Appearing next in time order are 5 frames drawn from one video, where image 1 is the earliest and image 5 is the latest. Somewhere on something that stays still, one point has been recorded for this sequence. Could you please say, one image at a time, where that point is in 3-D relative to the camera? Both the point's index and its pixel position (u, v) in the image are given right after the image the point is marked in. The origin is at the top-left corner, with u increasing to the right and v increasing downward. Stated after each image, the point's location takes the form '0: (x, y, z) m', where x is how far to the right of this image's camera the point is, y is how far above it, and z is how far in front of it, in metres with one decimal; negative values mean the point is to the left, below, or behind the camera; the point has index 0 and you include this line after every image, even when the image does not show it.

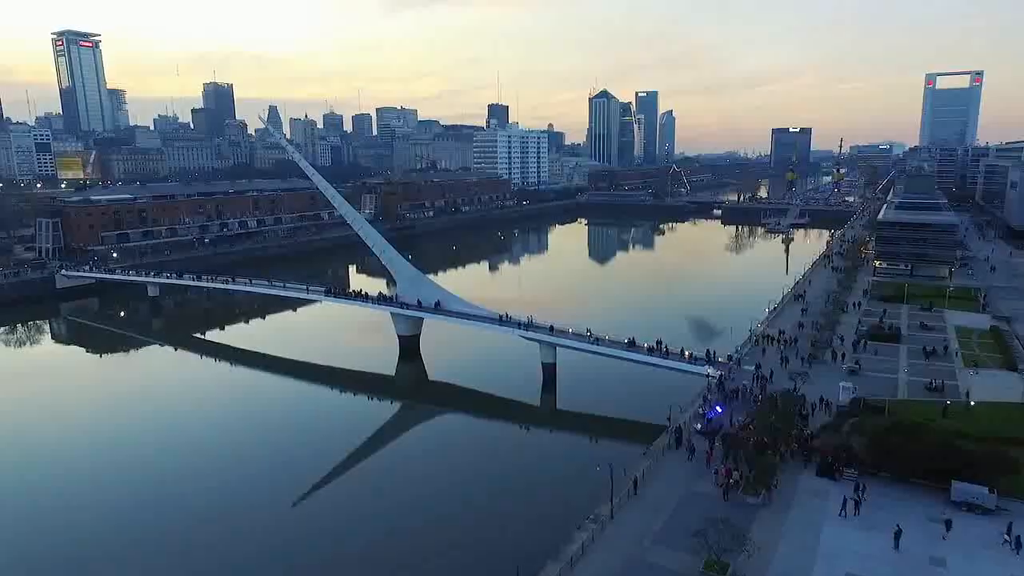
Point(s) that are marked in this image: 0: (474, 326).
0: (-1.2, -1.1, +18.2) m
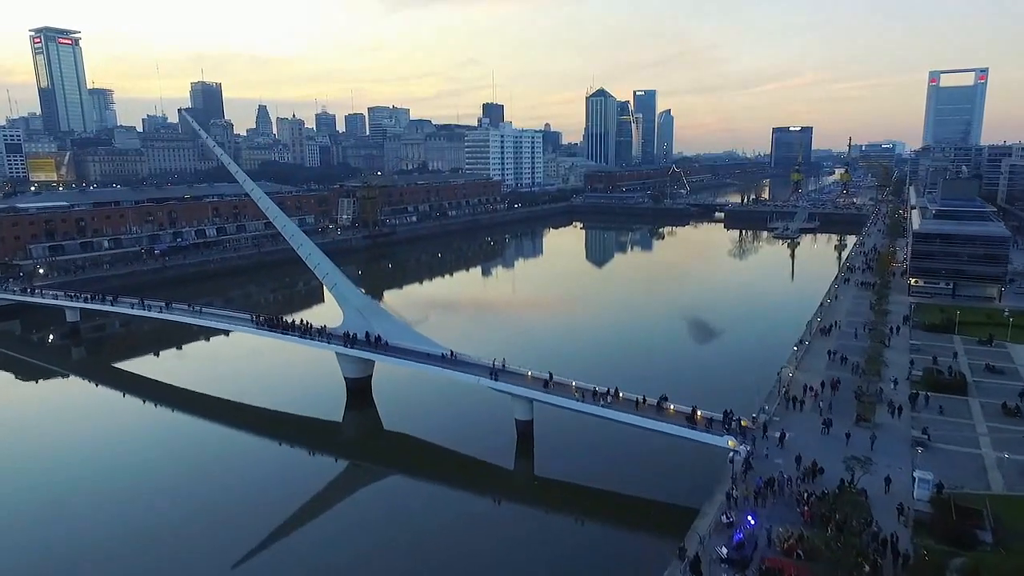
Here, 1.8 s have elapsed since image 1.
0: (-1.9, -1.9, +14.6) m
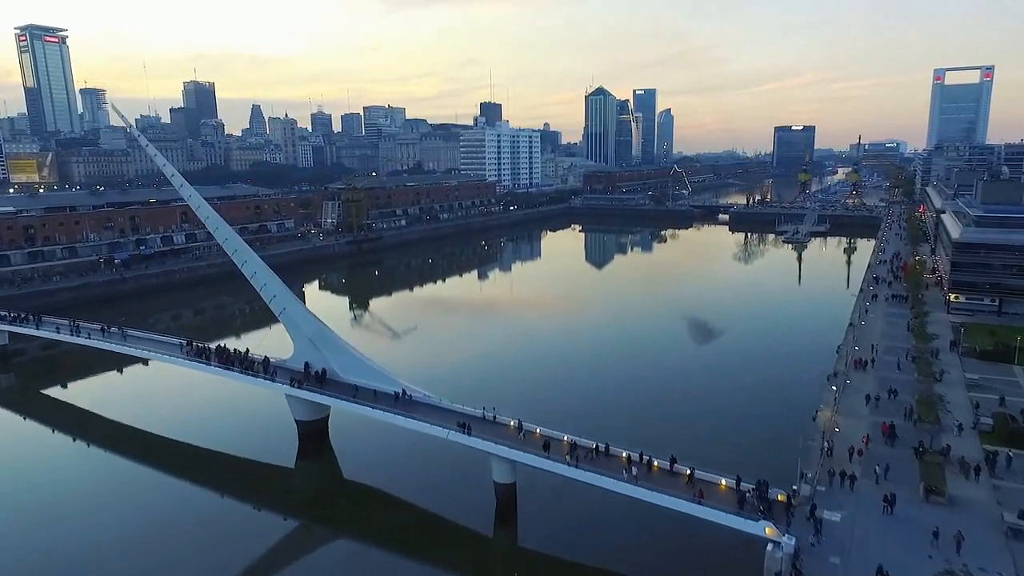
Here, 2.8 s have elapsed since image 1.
0: (-2.3, -2.4, +11.9) m
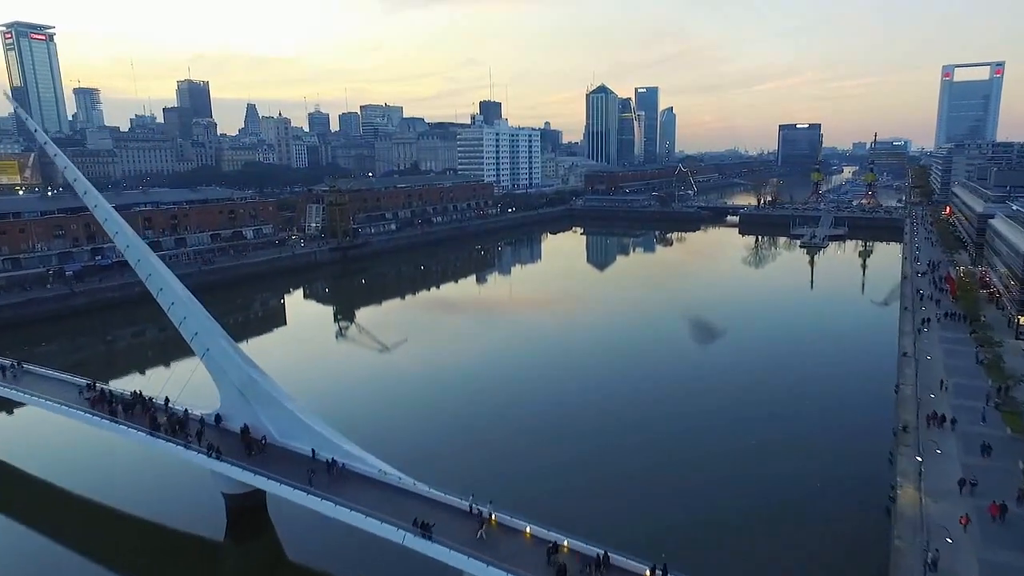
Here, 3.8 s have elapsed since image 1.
0: (-2.6, -3.0, +8.9) m
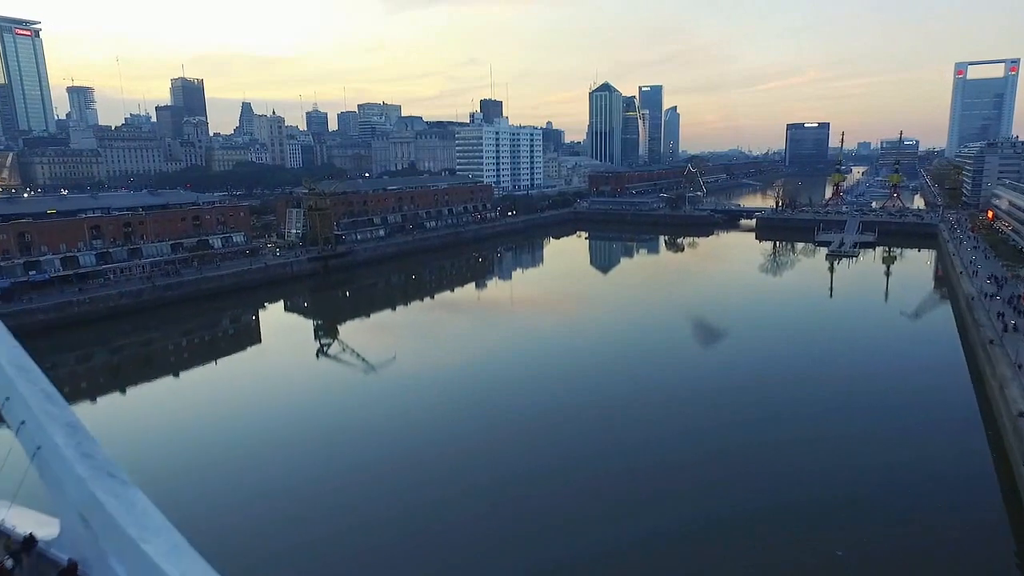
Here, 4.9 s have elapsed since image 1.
0: (-2.7, -3.8, +5.2) m
